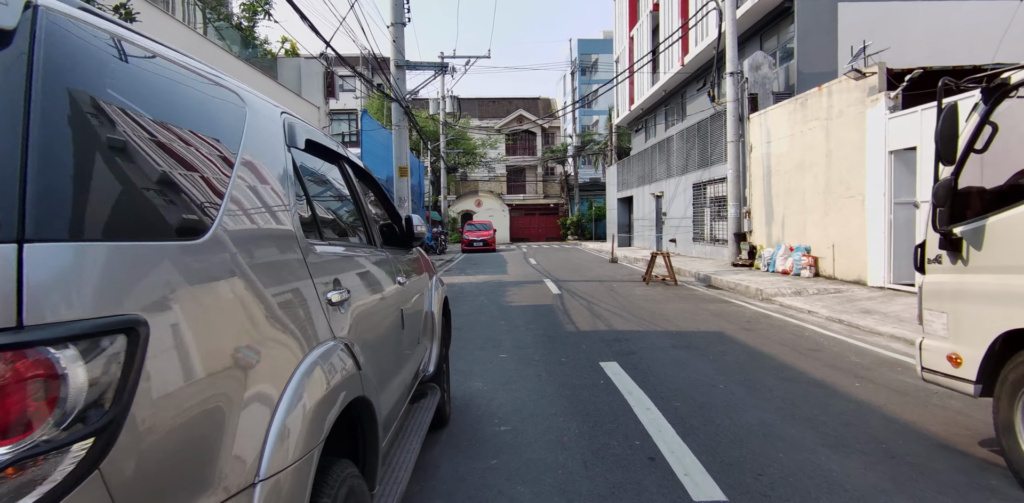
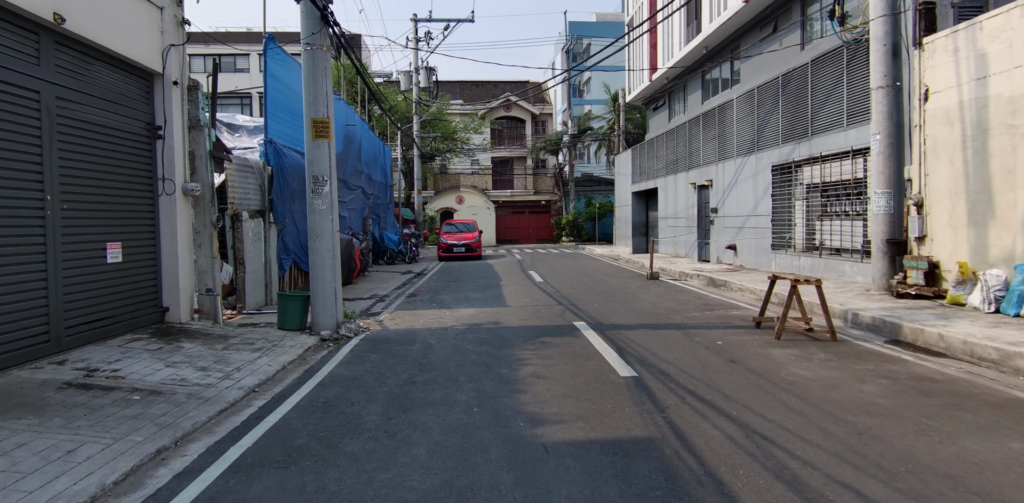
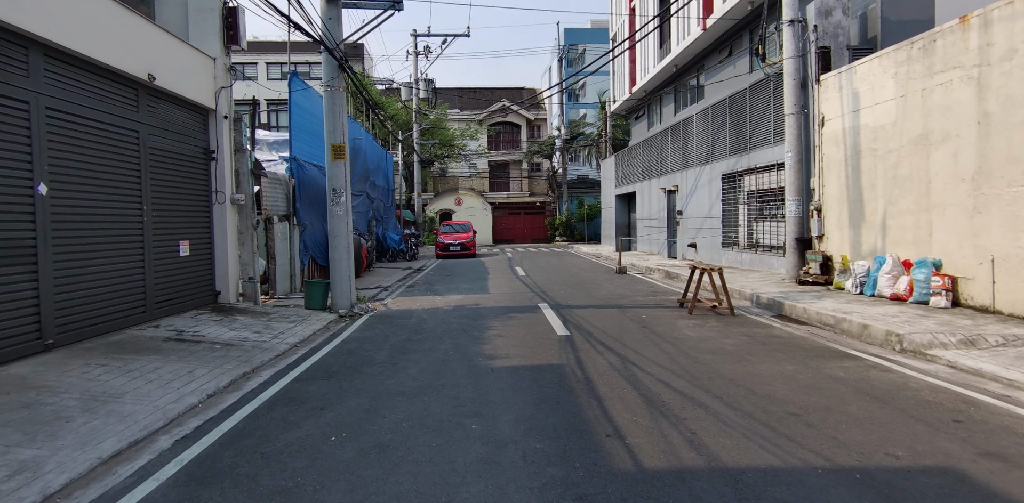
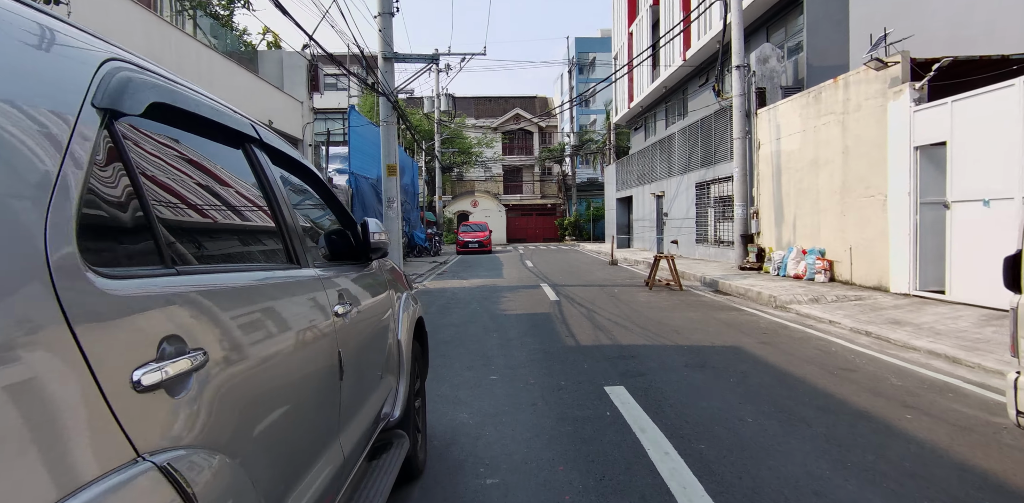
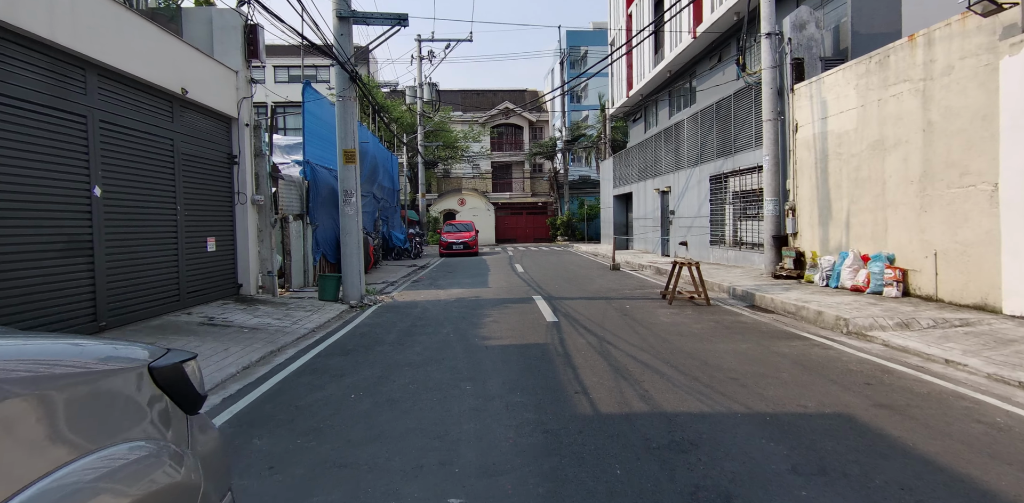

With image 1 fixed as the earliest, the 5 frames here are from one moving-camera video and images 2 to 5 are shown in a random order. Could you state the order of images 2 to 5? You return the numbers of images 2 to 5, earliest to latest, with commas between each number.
4, 5, 3, 2
